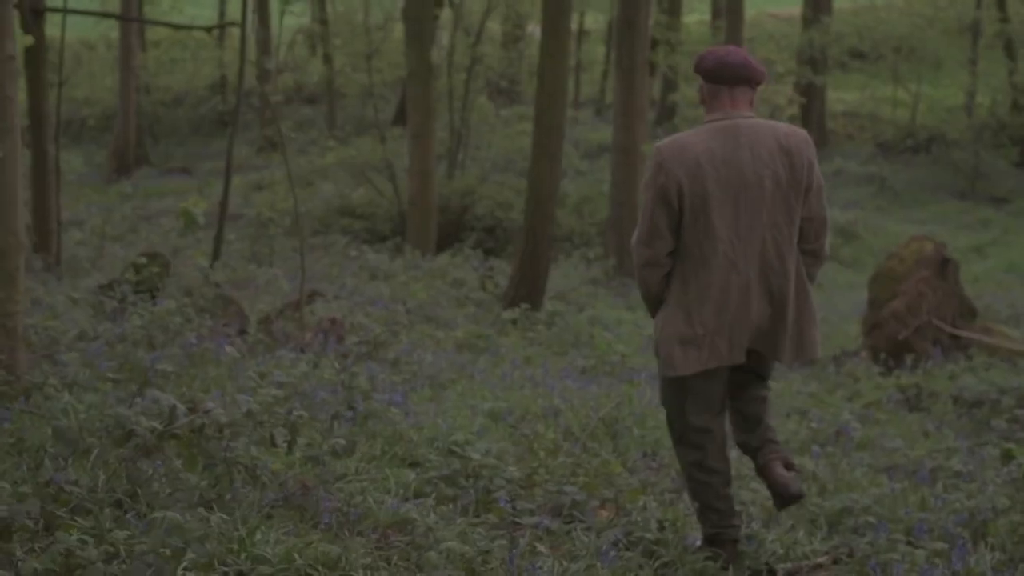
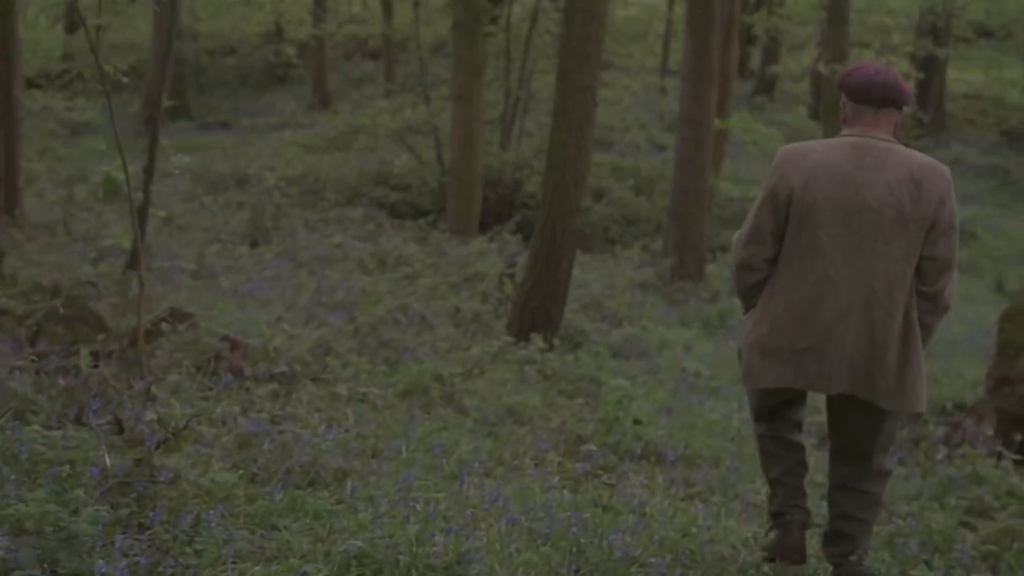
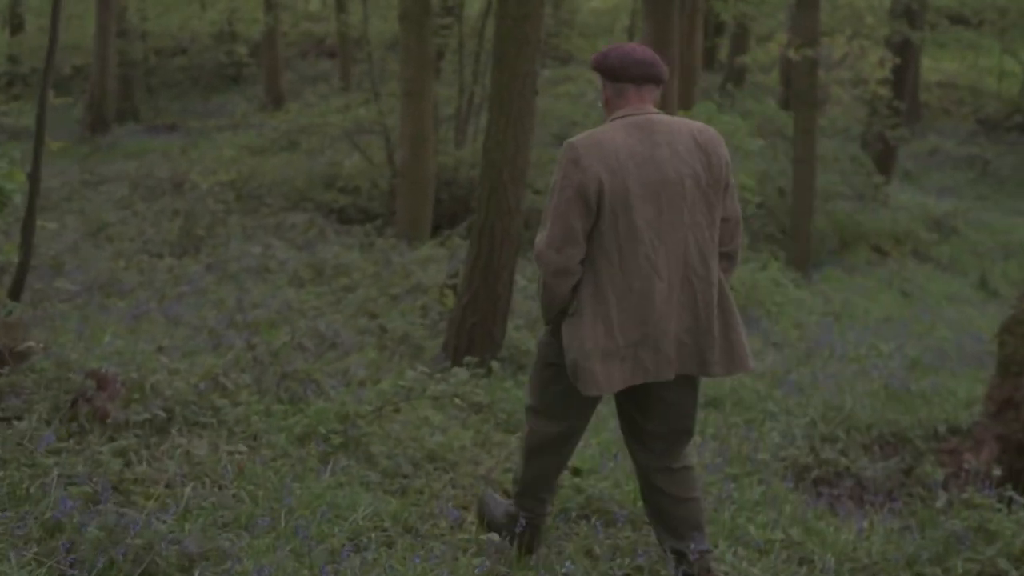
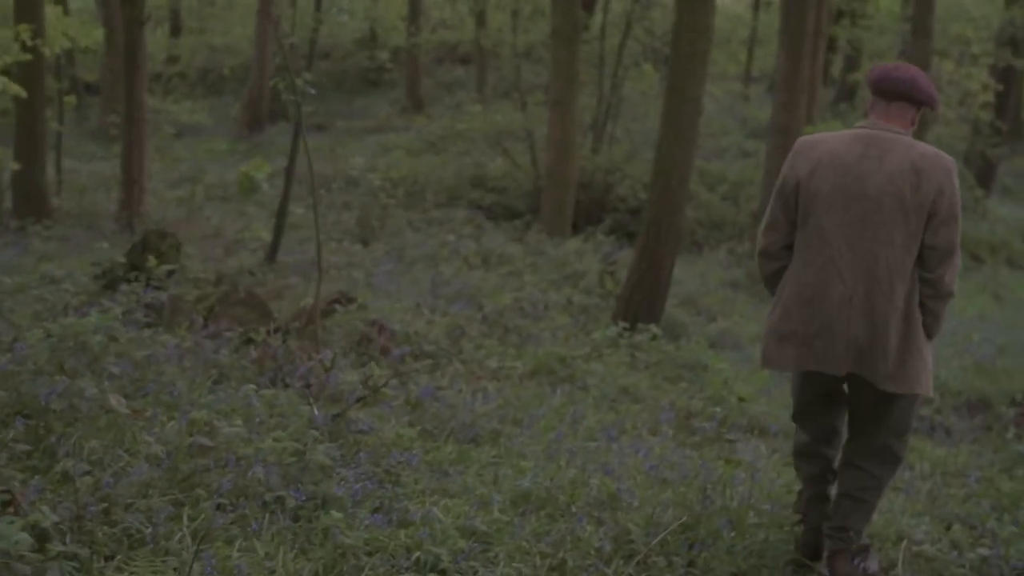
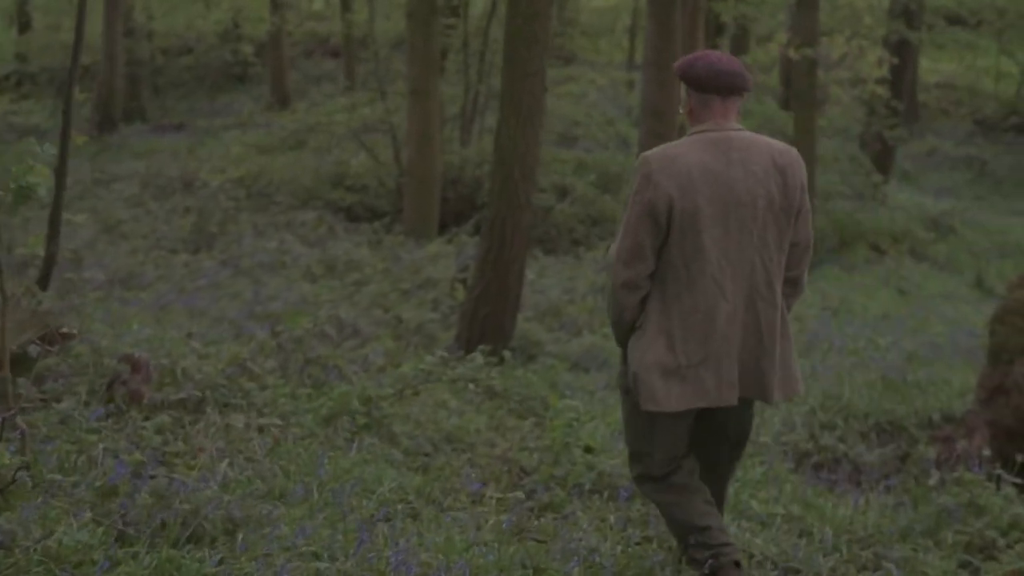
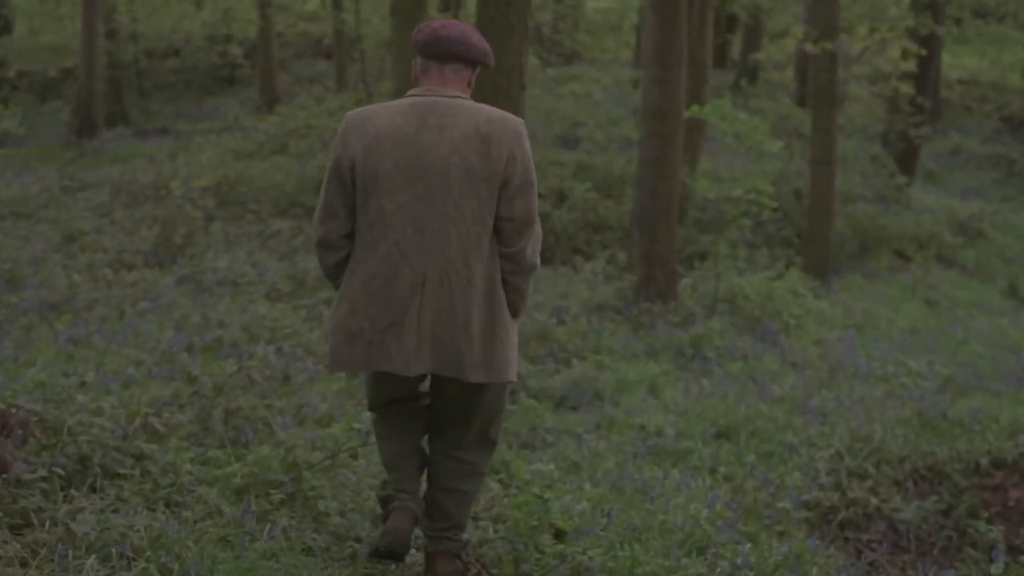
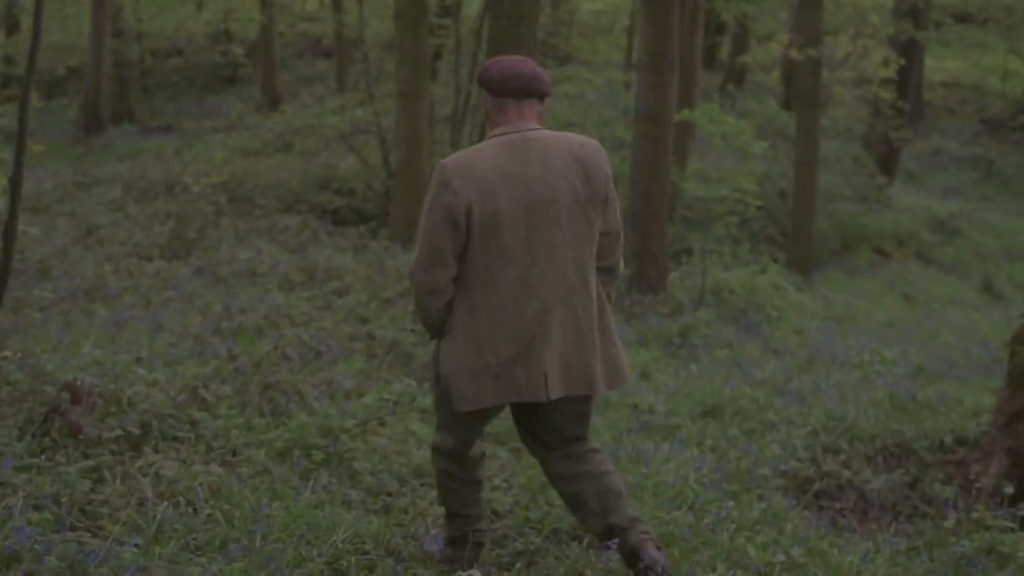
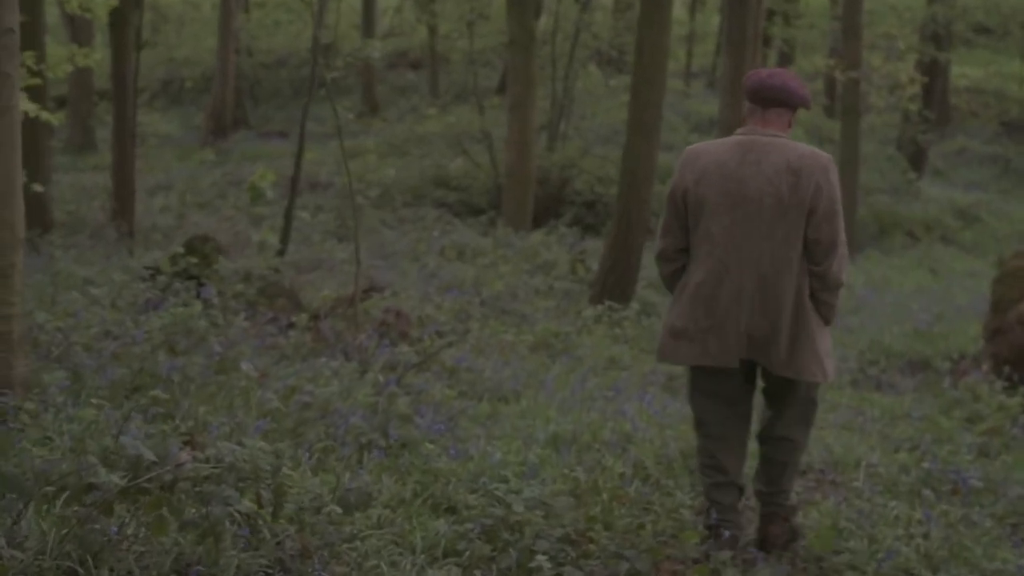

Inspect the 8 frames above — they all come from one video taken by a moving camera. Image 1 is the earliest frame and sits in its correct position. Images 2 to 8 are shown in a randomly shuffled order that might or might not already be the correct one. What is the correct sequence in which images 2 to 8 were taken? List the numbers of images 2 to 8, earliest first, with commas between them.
8, 4, 2, 5, 3, 7, 6
